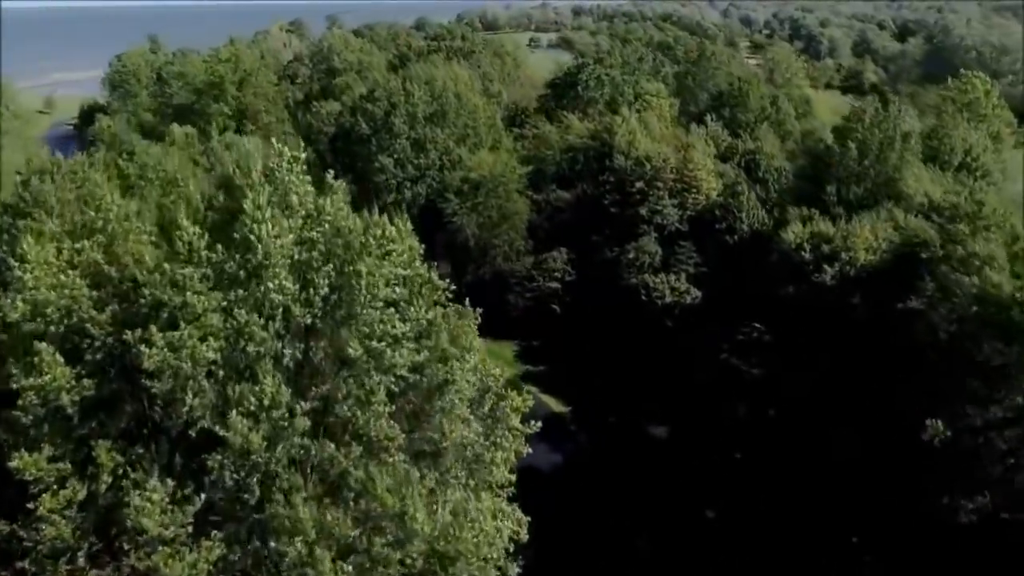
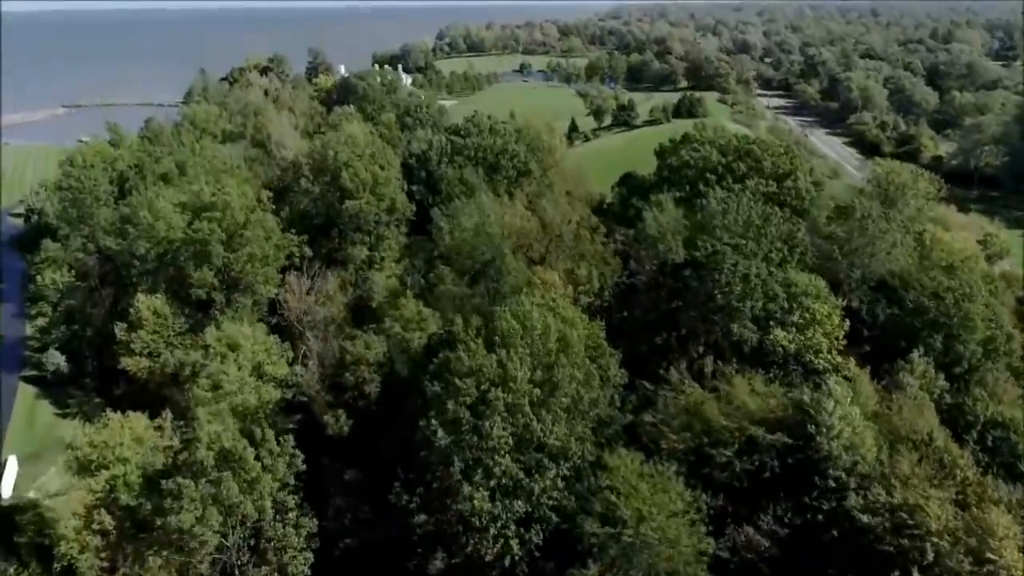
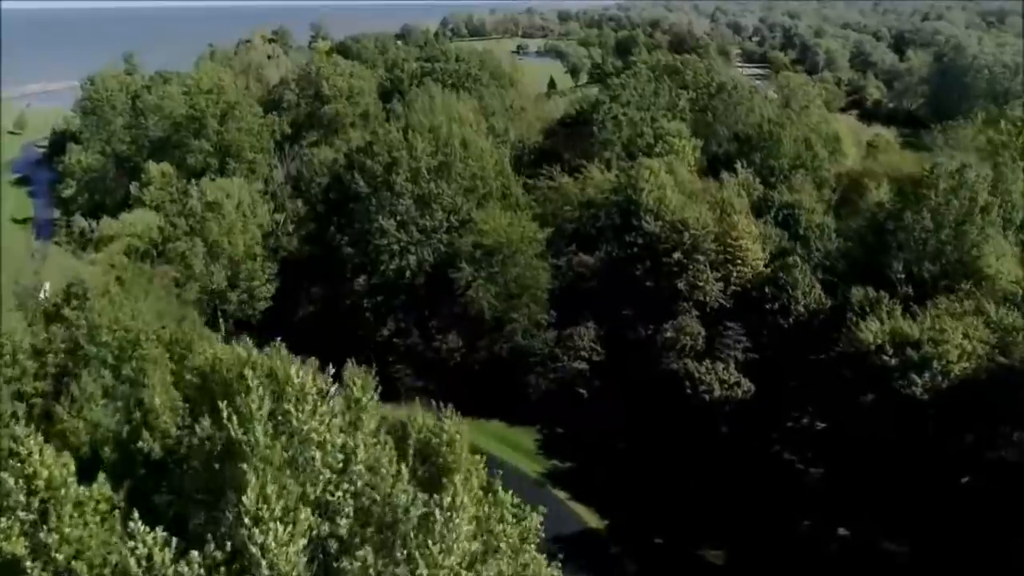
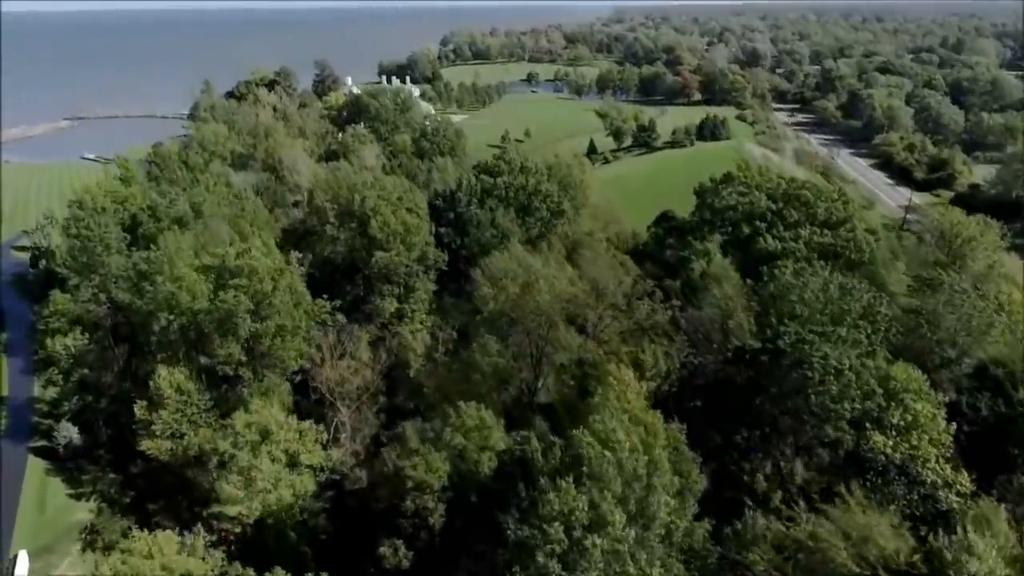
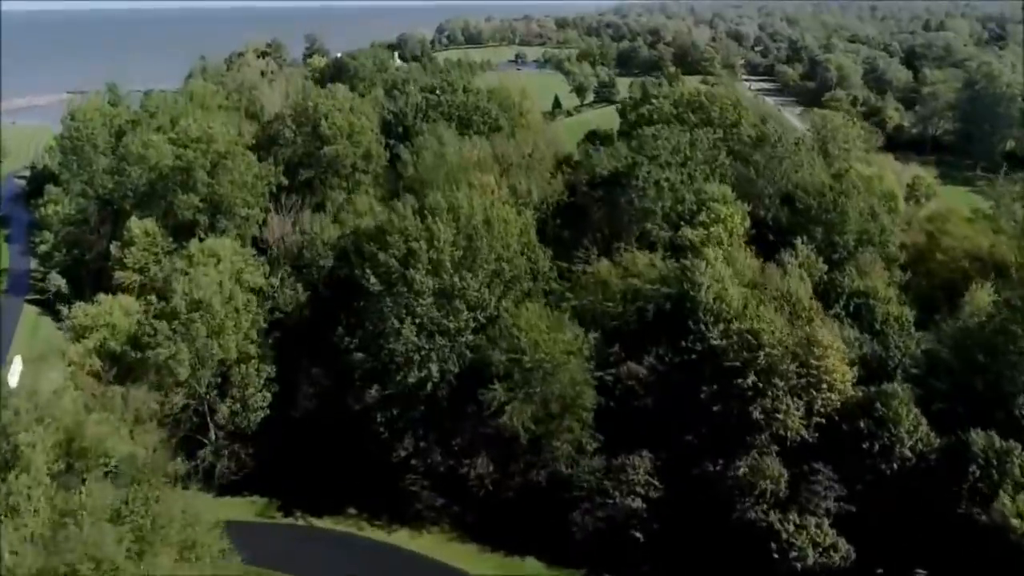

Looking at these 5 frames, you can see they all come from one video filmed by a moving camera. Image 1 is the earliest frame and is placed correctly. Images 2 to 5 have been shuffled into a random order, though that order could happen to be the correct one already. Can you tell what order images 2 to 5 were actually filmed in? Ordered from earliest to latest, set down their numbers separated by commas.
3, 5, 2, 4
